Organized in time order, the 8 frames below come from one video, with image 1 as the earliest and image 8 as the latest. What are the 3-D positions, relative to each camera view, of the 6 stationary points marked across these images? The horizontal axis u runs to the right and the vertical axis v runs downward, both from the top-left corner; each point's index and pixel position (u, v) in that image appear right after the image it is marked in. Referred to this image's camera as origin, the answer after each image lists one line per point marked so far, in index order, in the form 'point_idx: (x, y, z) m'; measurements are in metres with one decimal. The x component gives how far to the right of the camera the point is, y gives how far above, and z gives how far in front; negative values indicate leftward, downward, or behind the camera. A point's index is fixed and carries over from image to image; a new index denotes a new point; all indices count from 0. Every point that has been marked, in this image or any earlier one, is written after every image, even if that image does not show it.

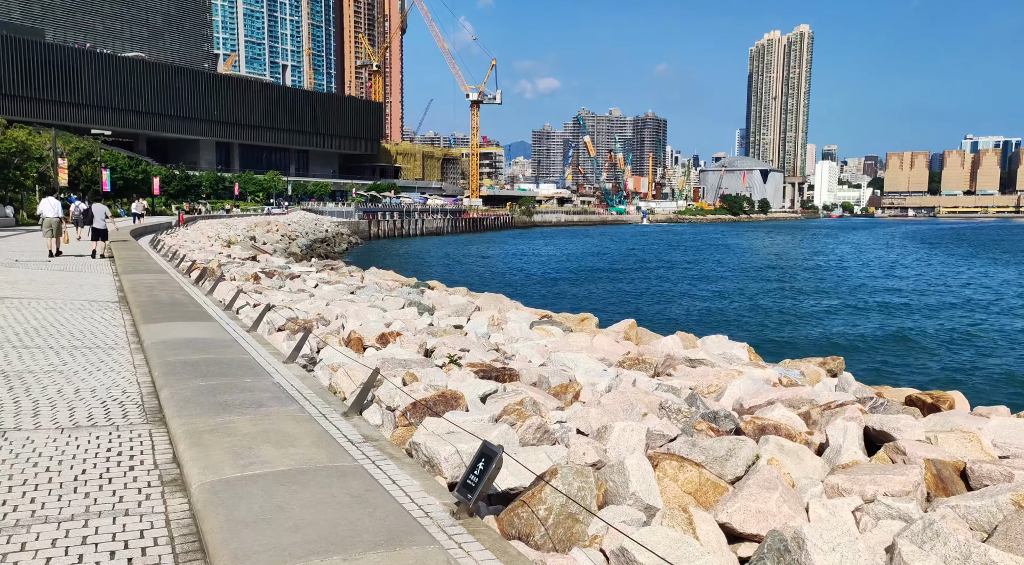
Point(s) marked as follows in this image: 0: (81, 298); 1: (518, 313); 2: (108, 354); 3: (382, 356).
0: (-8.1, -0.3, +15.8) m
1: (+0.1, -0.6, +15.1) m
2: (-4.8, -0.9, +10.0) m
3: (-1.6, -0.9, +10.5) m
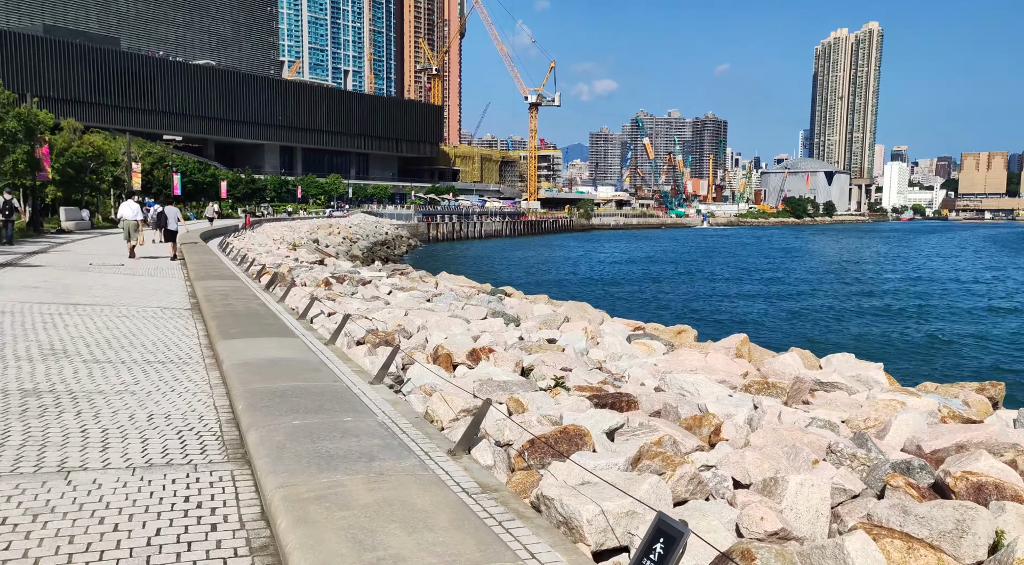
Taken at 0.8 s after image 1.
0: (-6.4, -0.4, +15.1) m
1: (+1.7, -0.7, +14.0) m
2: (-3.6, -1.0, +9.2) m
3: (-0.4, -1.1, +9.4) m
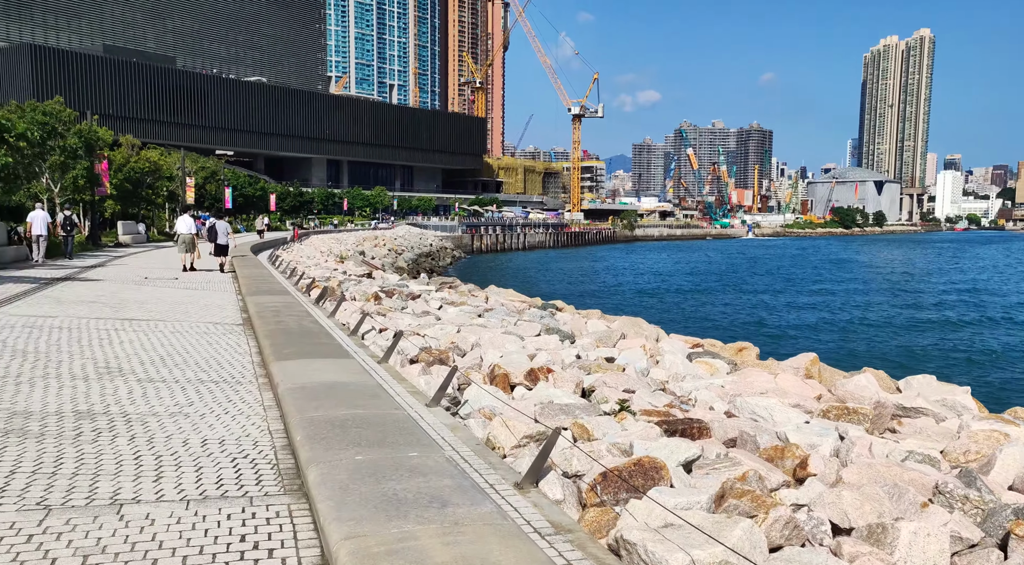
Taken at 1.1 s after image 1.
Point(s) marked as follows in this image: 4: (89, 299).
0: (-5.5, -0.7, +15.0) m
1: (+2.6, -1.0, +13.4) m
2: (-3.0, -1.2, +8.9) m
3: (+0.3, -1.3, +9.0) m
4: (-8.9, -0.3, +17.4) m
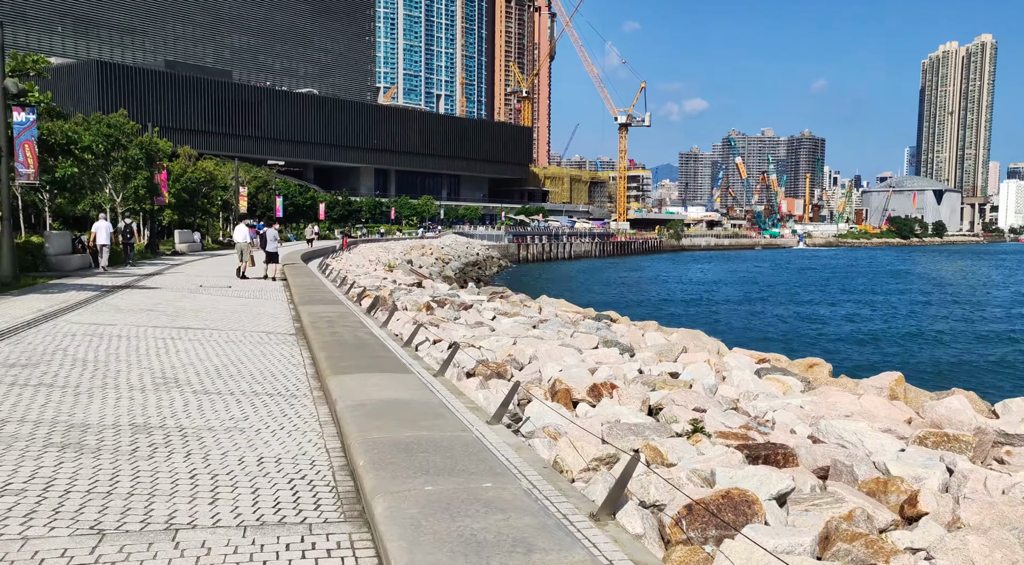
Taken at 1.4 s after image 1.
0: (-4.5, -0.9, +14.9) m
1: (+3.5, -1.2, +12.9) m
2: (-2.3, -1.3, +8.6) m
3: (+0.9, -1.4, +8.5) m
4: (-7.7, -0.5, +17.4) m
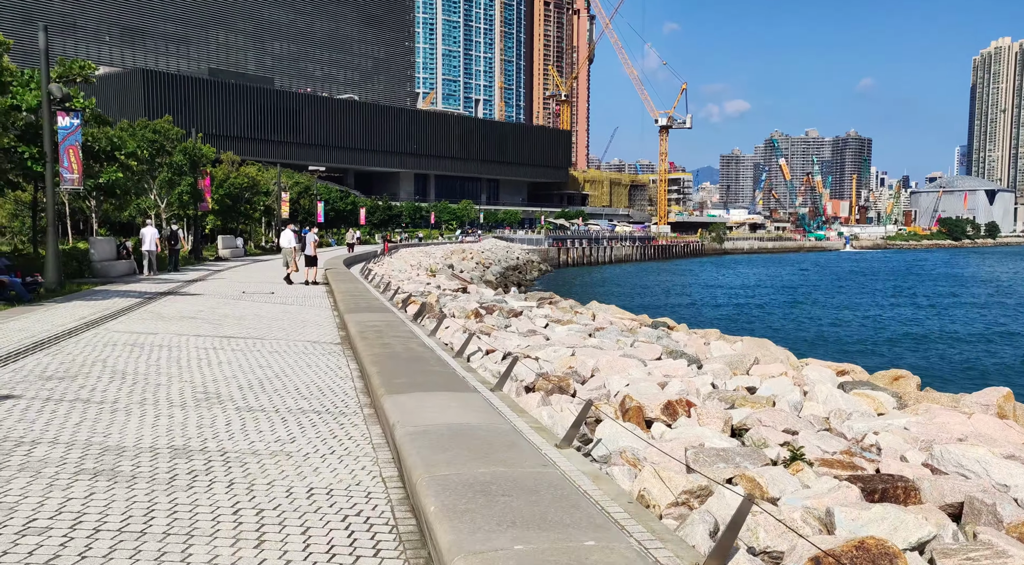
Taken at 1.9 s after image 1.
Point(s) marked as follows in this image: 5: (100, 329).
0: (-3.5, -1.0, +14.3) m
1: (+4.3, -1.3, +11.9) m
2: (-1.6, -1.4, +7.9) m
3: (+1.6, -1.5, +7.7) m
4: (-6.6, -0.7, +17.0) m
5: (-7.1, -0.8, +14.2) m
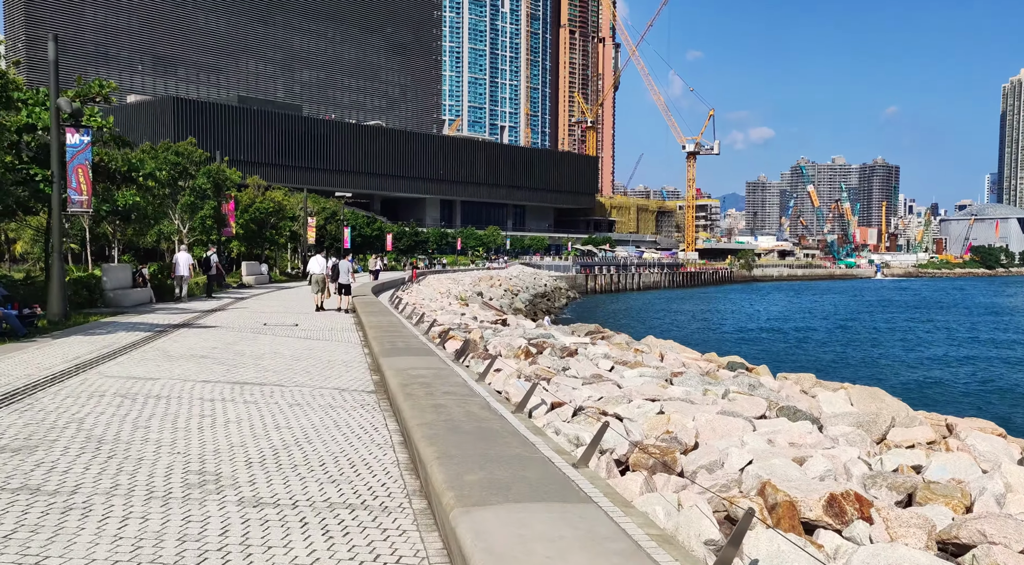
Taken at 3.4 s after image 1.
0: (-2.5, -1.5, +12.0) m
1: (+5.2, -1.7, +9.4) m
2: (-0.9, -1.7, +5.6) m
3: (+2.4, -1.8, +5.2) m
4: (-5.6, -1.3, +14.8) m
5: (-6.1, -1.3, +12.0) m
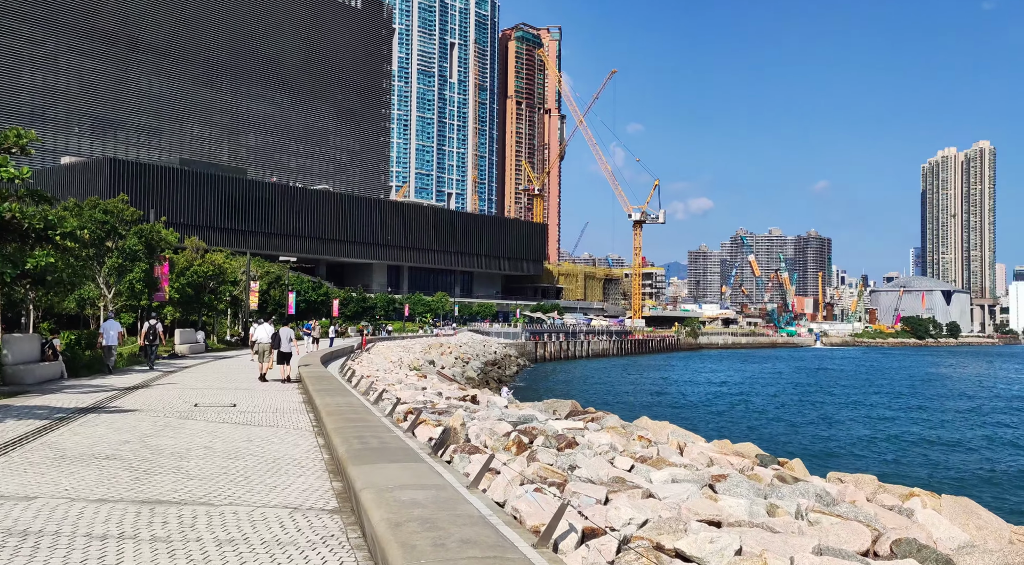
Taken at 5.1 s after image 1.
0: (-2.4, -2.4, +8.9) m
1: (+5.5, -2.5, +6.7) m
2: (-0.3, -2.1, +2.6) m
3: (+2.9, -2.2, +2.4) m
4: (-5.6, -2.3, +11.5) m
5: (-6.0, -2.2, +8.7) m
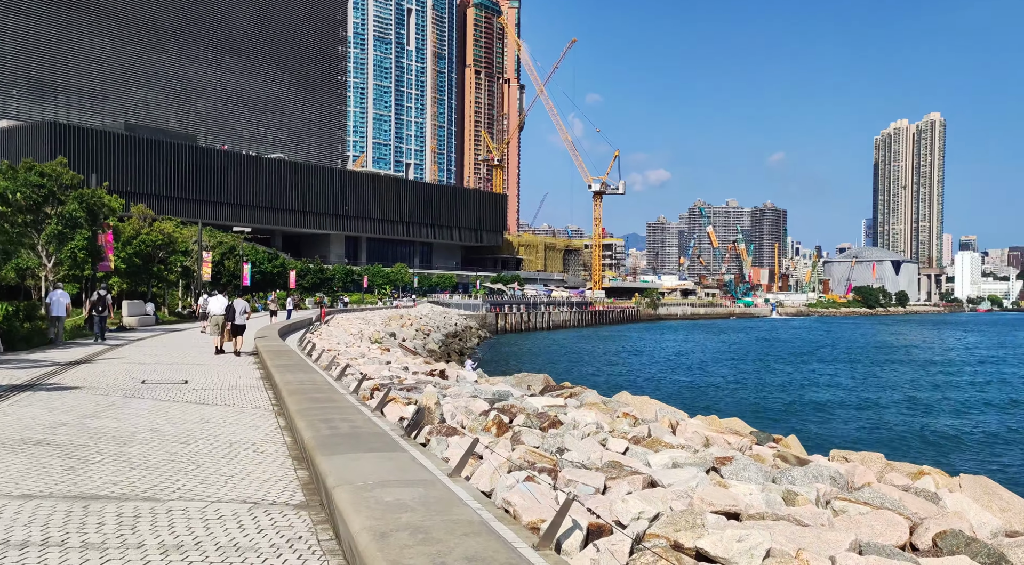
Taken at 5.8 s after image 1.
0: (-2.5, -2.0, +7.7) m
1: (+5.5, -2.2, +6.0) m
2: (-0.1, -1.9, +1.5) m
3: (+3.2, -2.1, +1.5) m
4: (-5.8, -1.9, +10.1) m
5: (-6.0, -1.8, +7.3) m
